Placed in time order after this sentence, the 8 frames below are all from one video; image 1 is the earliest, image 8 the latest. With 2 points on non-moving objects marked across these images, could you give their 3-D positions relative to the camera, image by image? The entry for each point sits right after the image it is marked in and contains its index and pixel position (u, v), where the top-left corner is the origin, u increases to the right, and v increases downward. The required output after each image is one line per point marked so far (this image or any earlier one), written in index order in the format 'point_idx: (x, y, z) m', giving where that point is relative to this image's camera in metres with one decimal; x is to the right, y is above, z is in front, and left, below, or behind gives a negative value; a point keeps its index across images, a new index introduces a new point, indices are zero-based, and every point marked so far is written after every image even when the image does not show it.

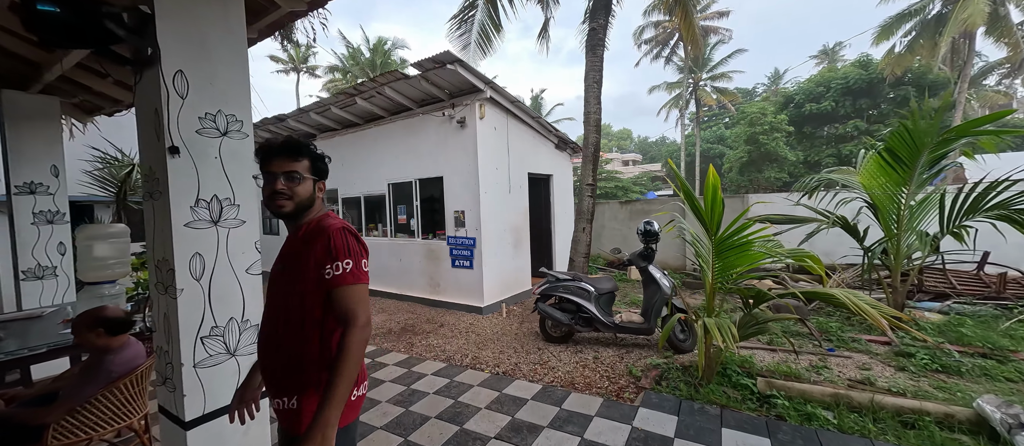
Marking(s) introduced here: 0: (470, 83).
0: (-0.6, +2.0, +4.9) m
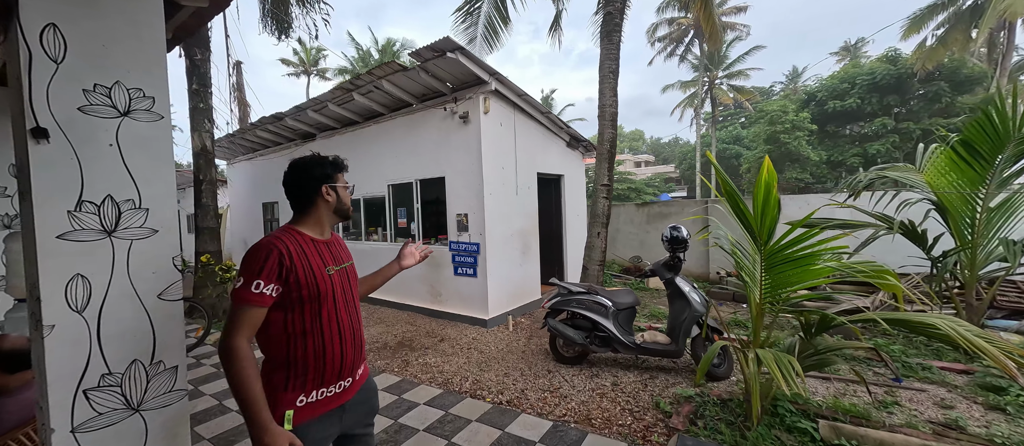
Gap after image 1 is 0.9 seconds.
0: (-0.5, +2.0, +4.5) m
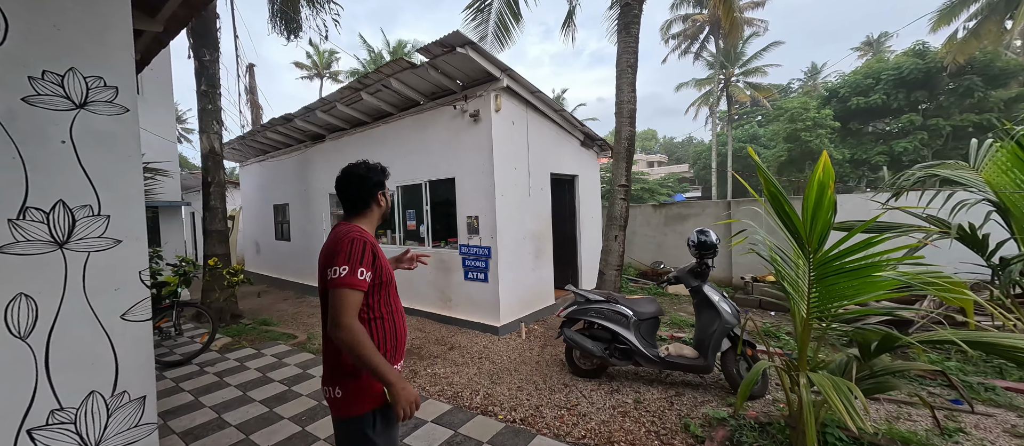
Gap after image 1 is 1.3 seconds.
0: (-0.3, +1.9, +4.3) m
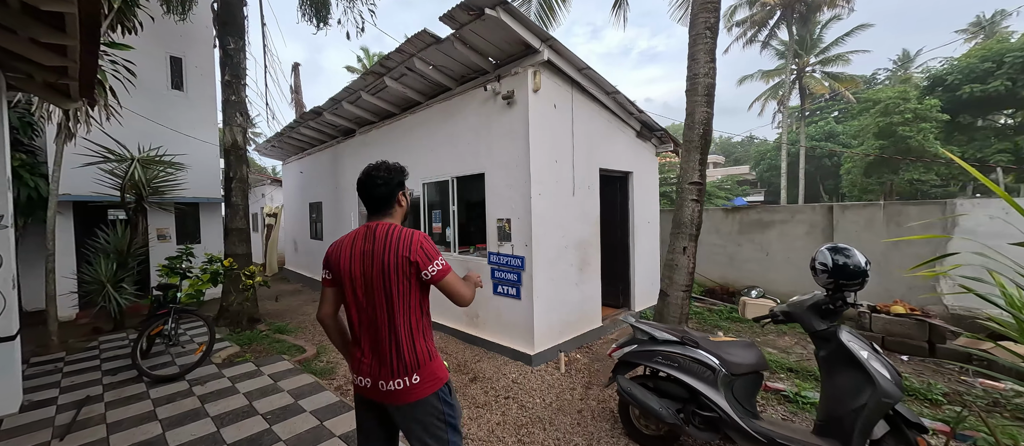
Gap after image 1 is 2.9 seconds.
0: (+0.1, +1.9, +3.5) m
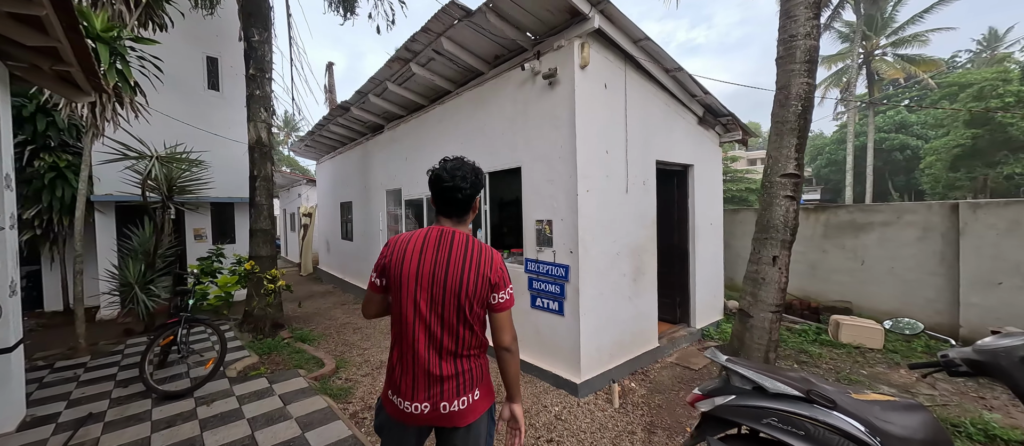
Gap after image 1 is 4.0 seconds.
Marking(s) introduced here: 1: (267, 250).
0: (+0.5, +1.9, +2.9) m
1: (-3.4, -0.4, +4.7) m
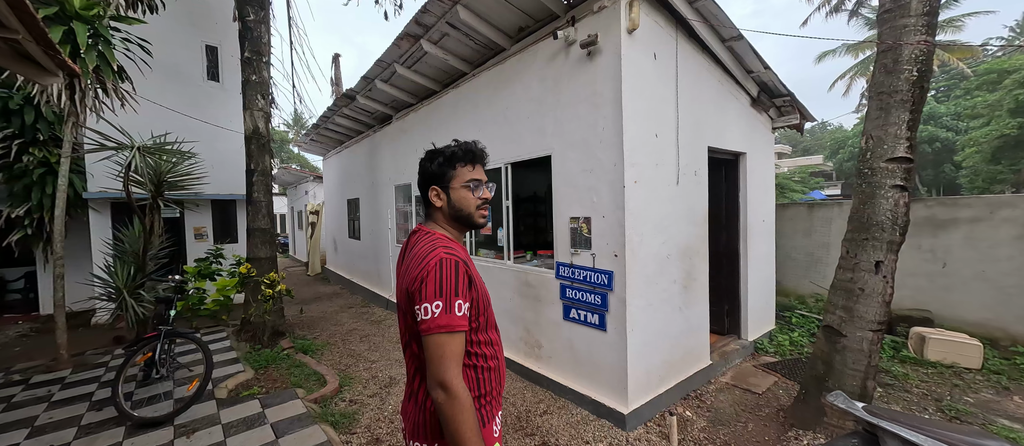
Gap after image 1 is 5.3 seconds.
0: (+0.7, +1.9, +2.4) m
1: (-3.1, -0.4, +4.3) m
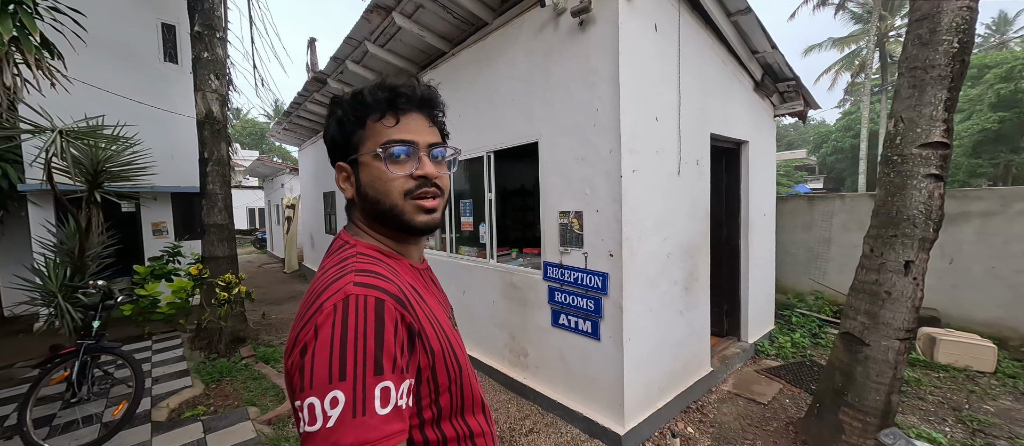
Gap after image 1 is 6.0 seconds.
0: (+0.6, +1.9, +2.0) m
1: (-3.3, -0.3, +3.9) m
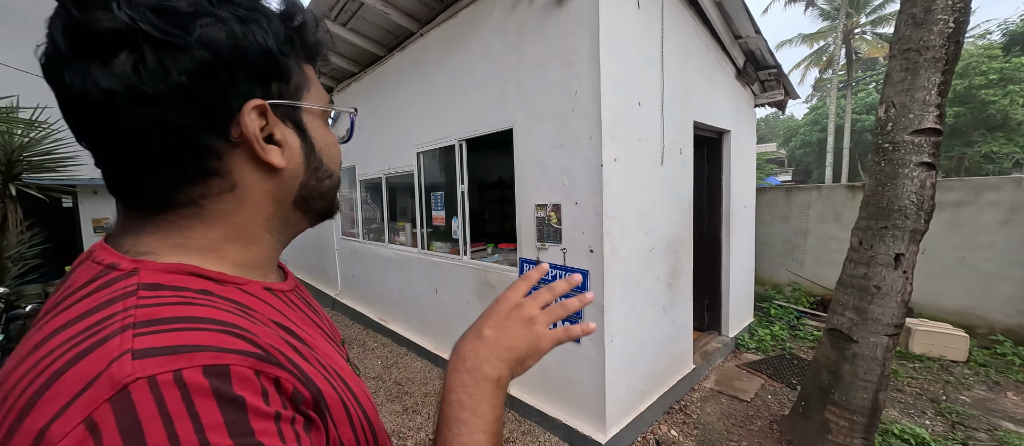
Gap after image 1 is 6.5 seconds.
0: (+0.4, +1.9, +1.8) m
1: (-3.5, -0.3, +3.5) m
